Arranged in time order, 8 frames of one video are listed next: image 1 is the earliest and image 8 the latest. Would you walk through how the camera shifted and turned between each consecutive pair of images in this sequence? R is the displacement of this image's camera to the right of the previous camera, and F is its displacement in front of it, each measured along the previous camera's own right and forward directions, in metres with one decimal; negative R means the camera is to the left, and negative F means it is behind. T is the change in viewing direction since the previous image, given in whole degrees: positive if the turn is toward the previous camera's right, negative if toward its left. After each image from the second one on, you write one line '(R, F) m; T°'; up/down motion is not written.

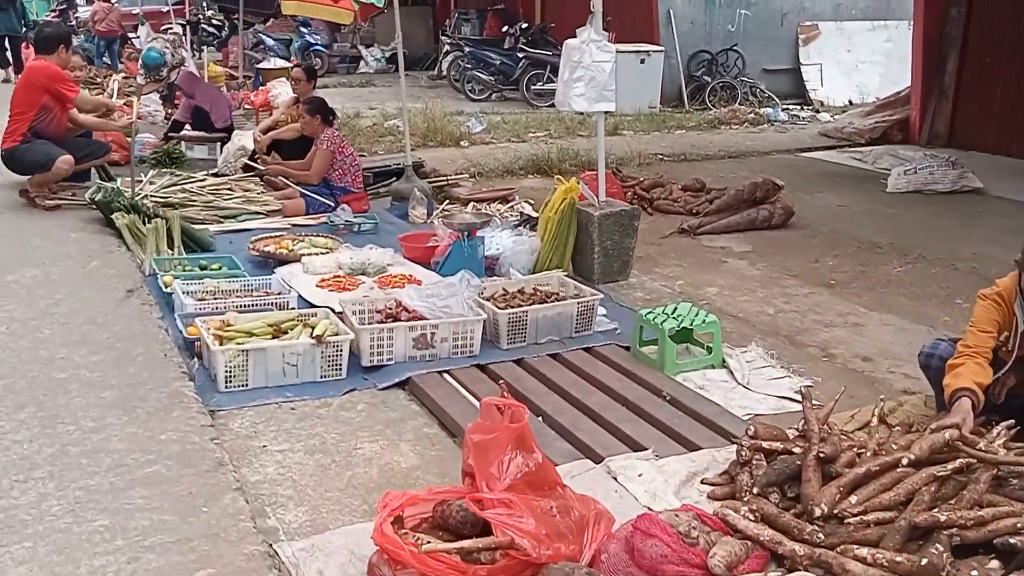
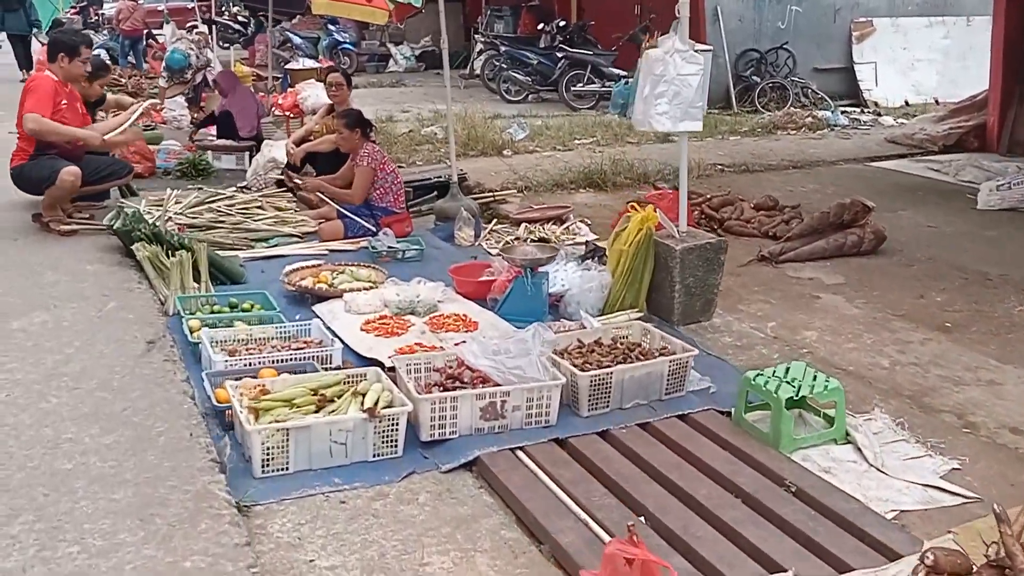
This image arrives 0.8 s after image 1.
(-0.2, +0.6) m; -1°
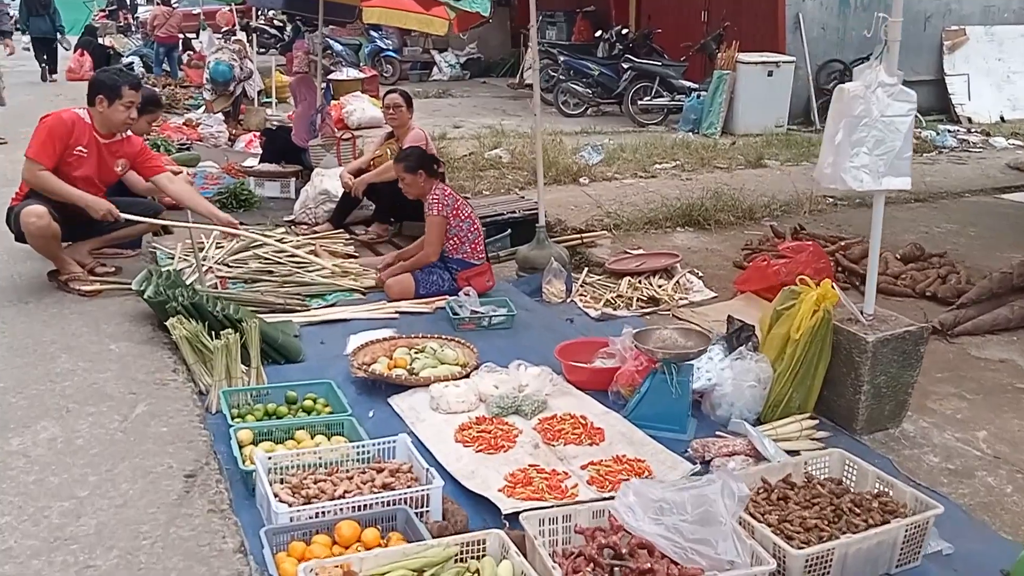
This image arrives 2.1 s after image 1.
(-0.4, +0.9) m; -2°
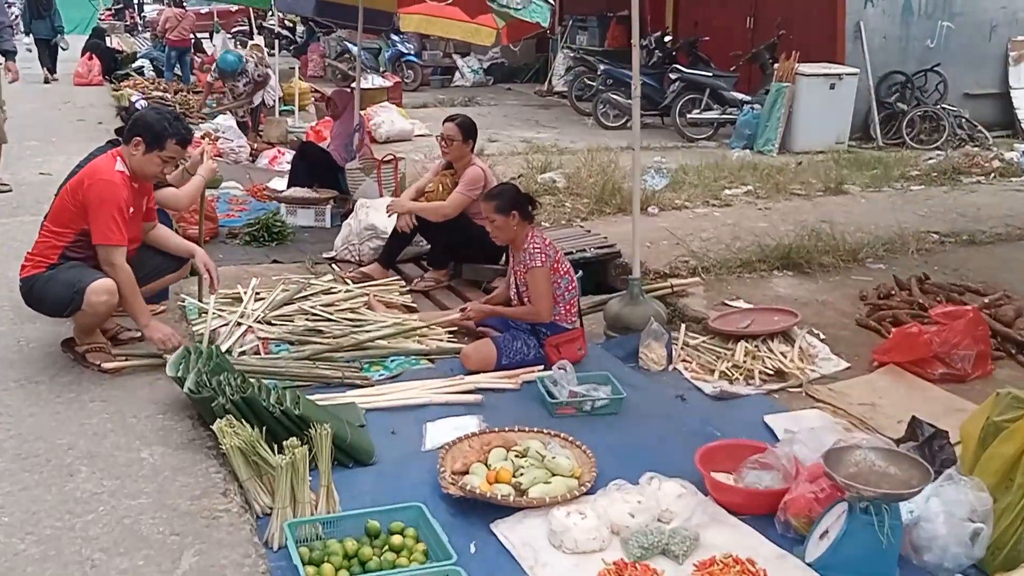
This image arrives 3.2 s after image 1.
(-0.5, +0.8) m; 0°
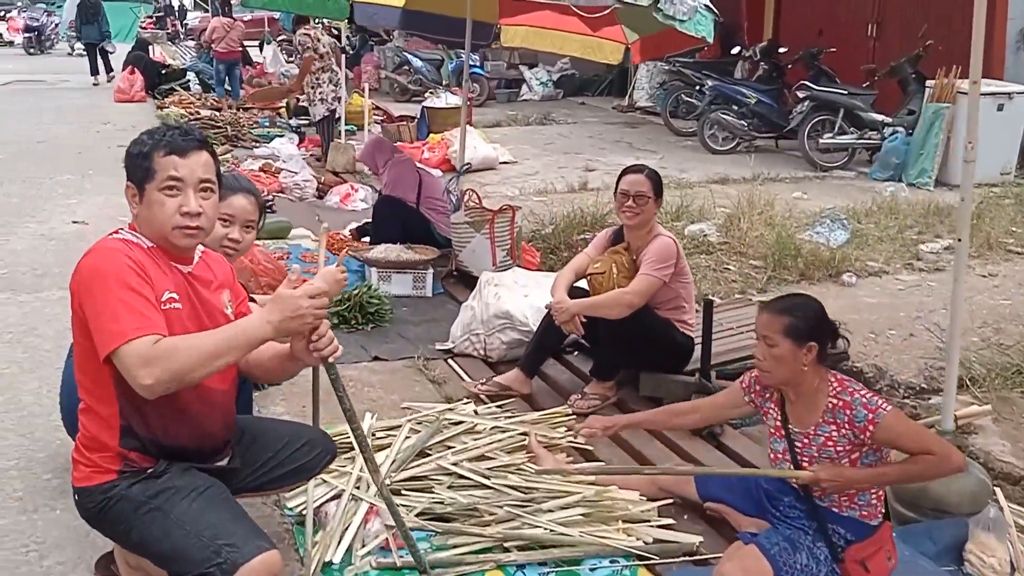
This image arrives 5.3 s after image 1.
(-0.8, +1.5) m; -2°
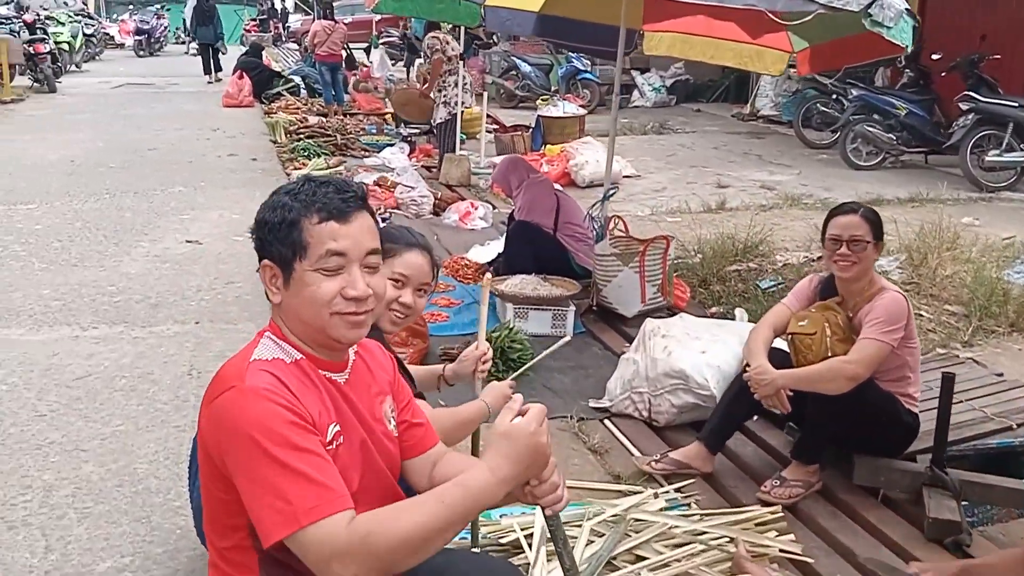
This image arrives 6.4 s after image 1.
(-0.4, +0.6) m; -6°
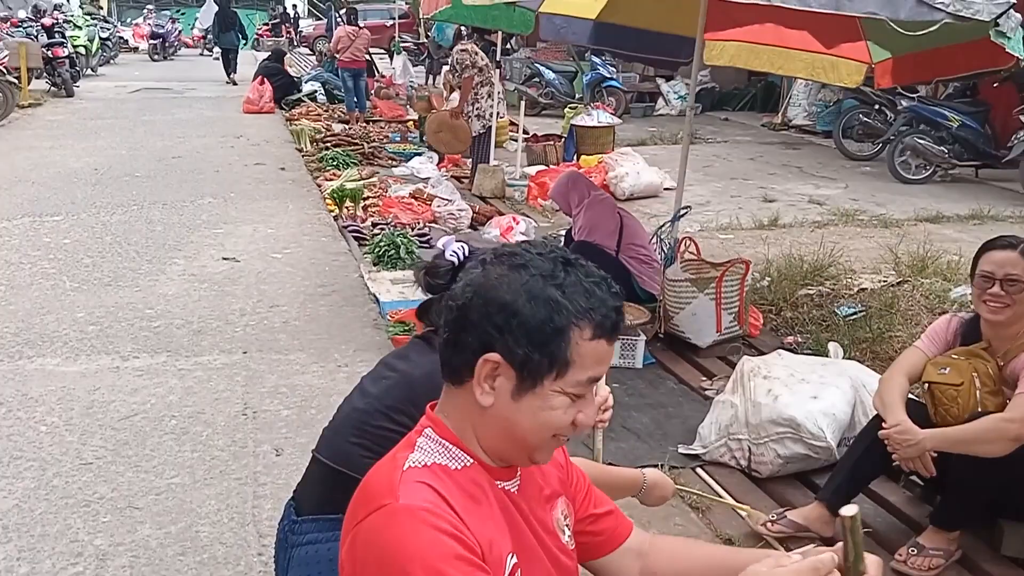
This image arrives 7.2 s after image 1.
(-0.3, +0.3) m; 0°
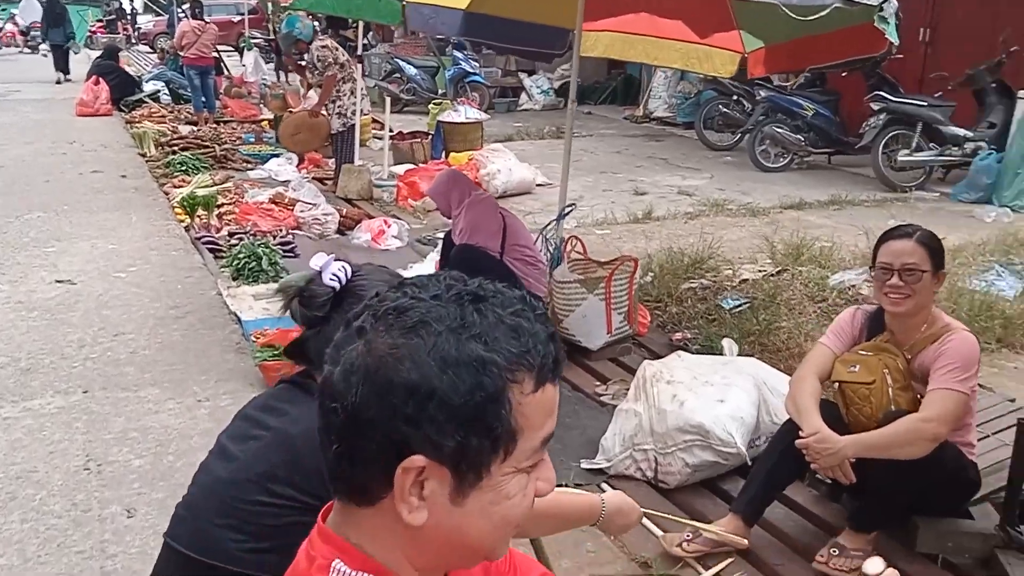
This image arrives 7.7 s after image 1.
(-0.1, +0.3) m; +9°
